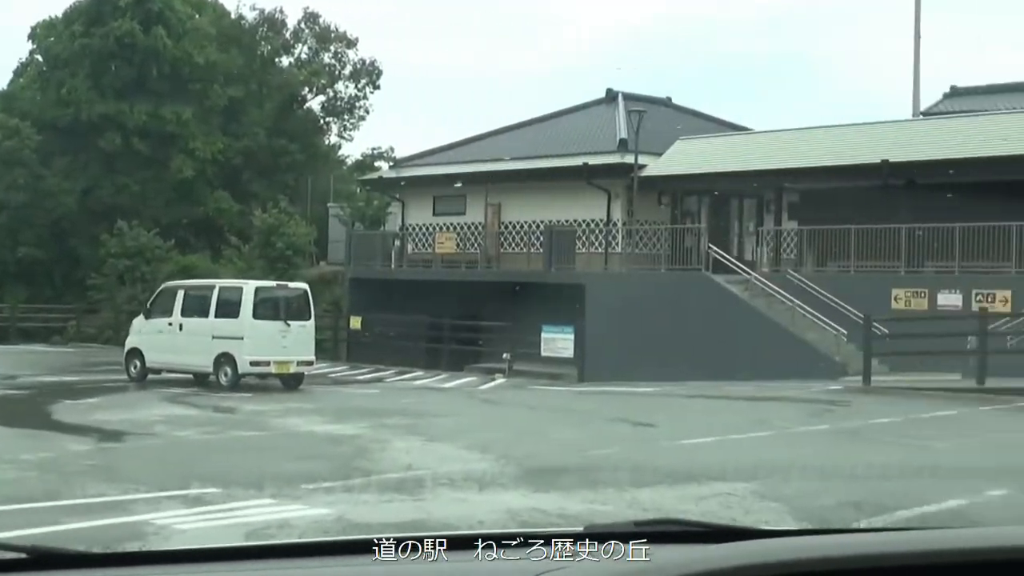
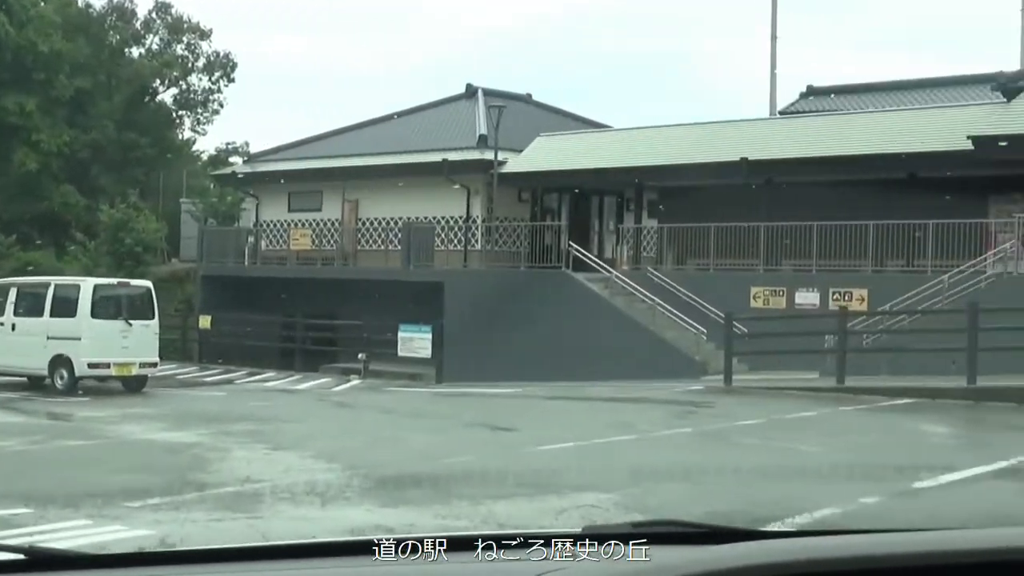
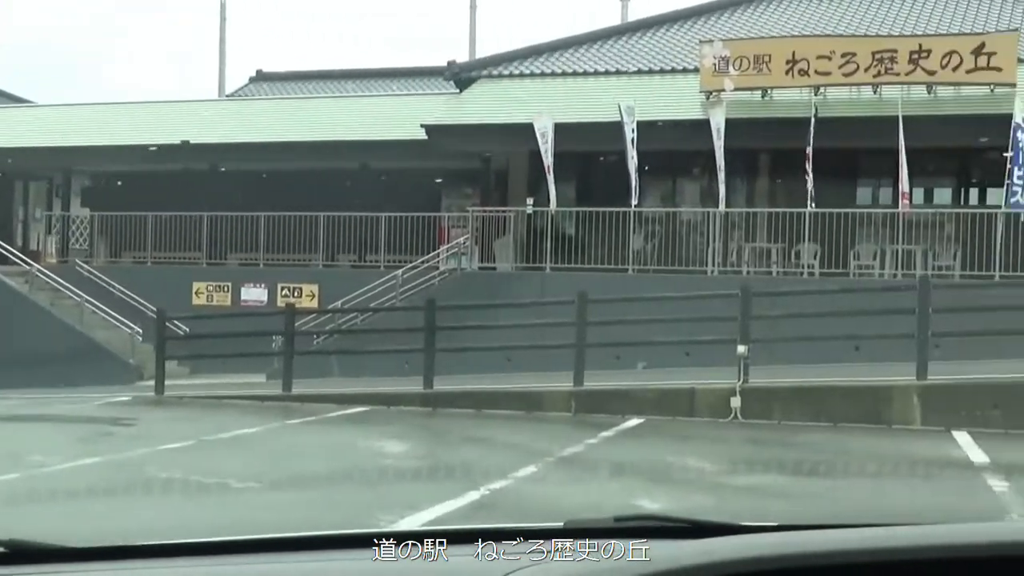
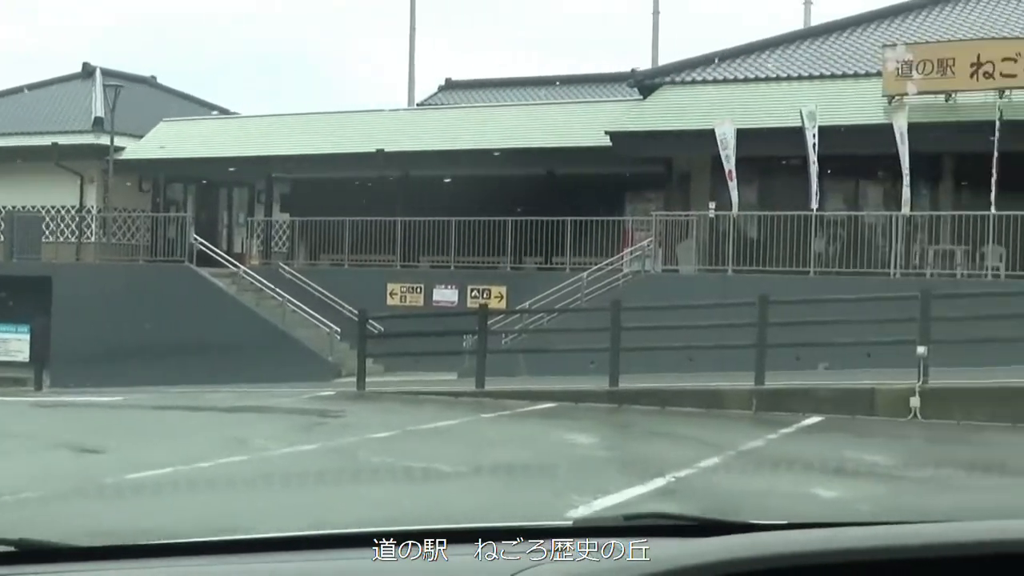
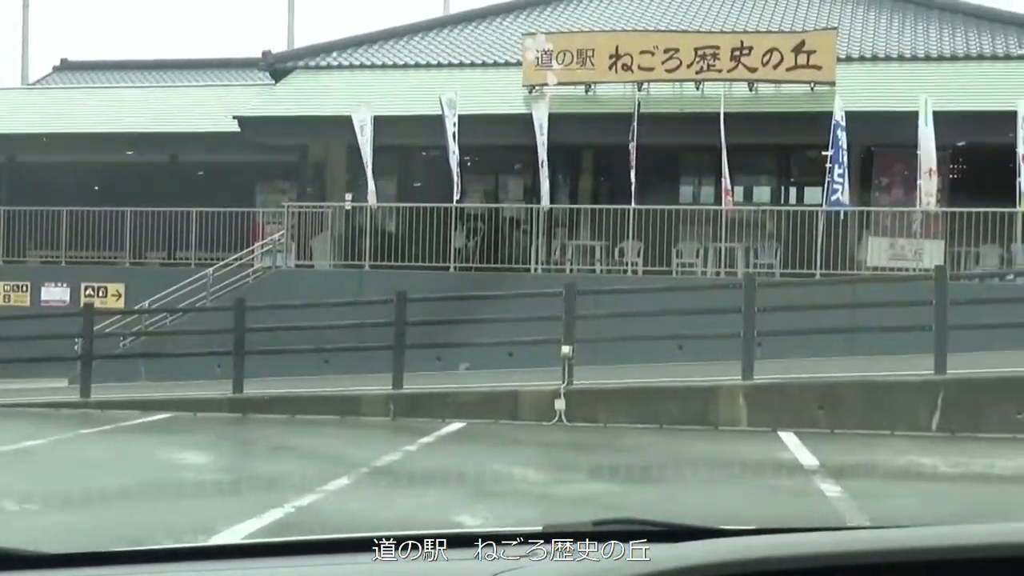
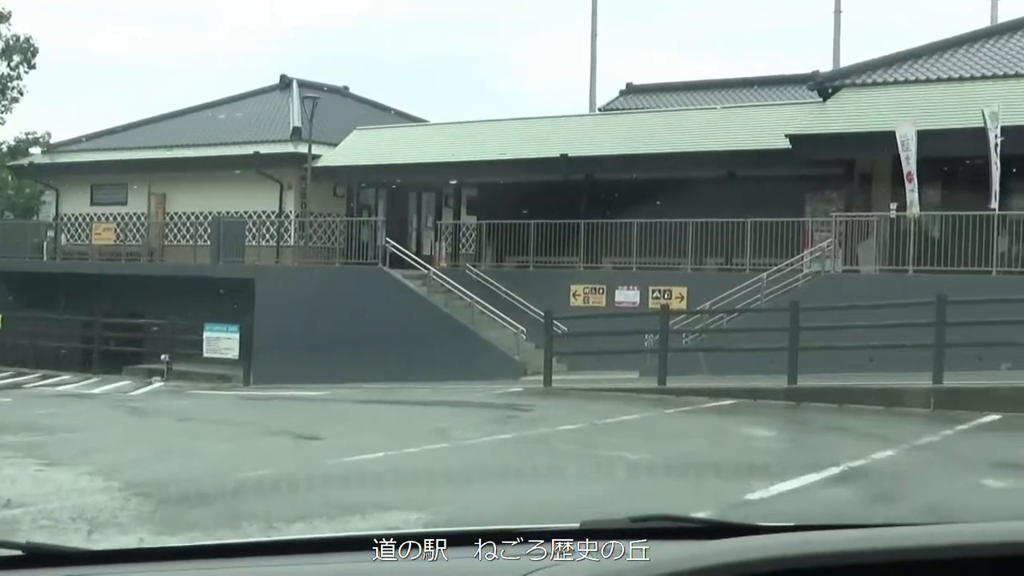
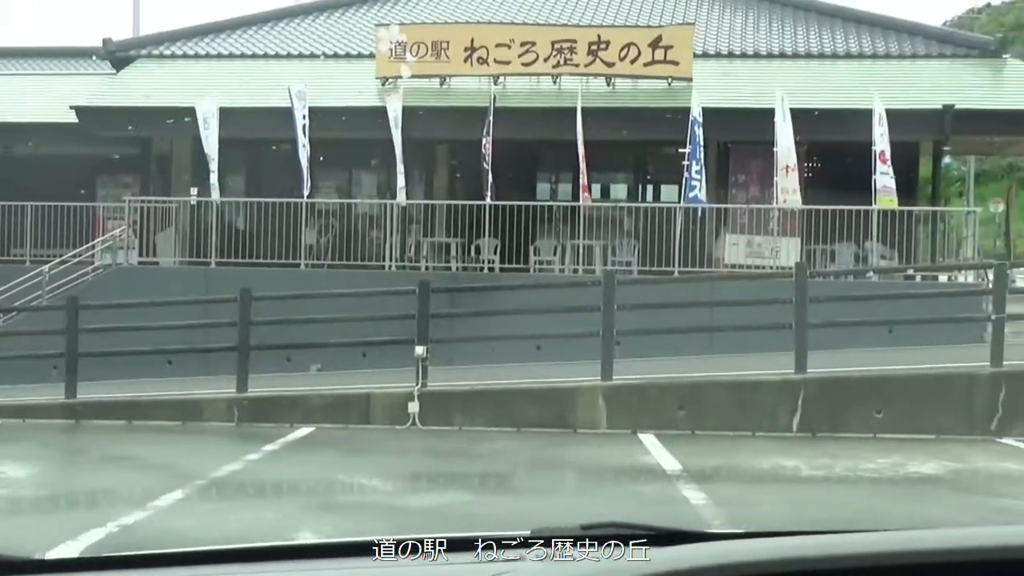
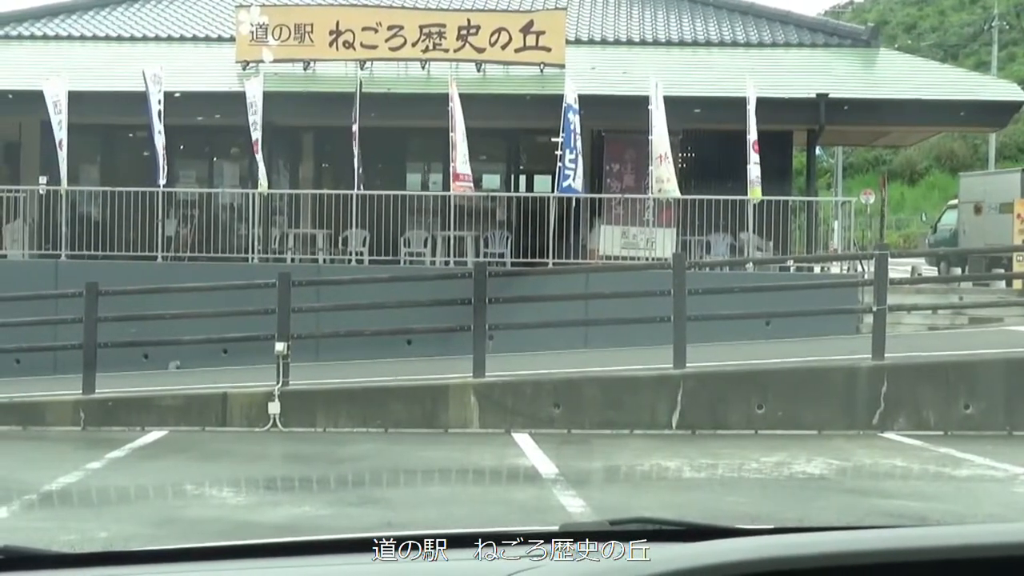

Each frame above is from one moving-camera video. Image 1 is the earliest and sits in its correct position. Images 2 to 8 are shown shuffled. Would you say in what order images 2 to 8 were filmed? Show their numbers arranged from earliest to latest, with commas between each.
2, 6, 4, 3, 5, 7, 8
